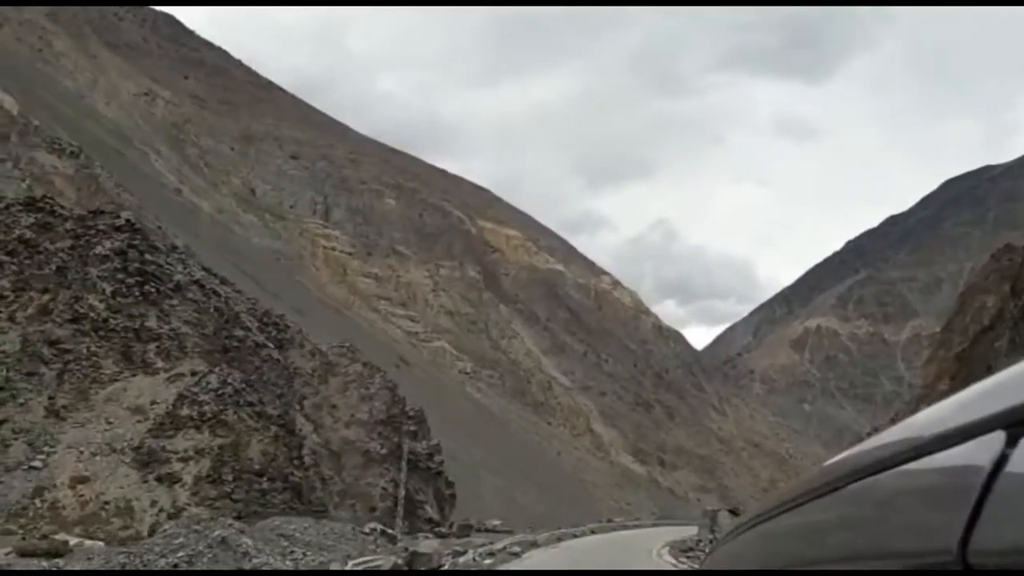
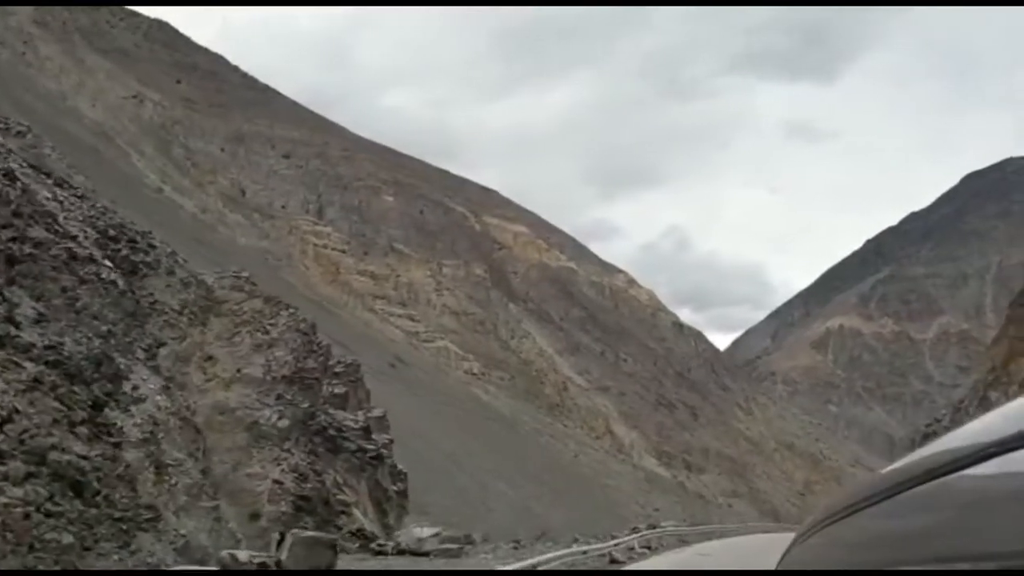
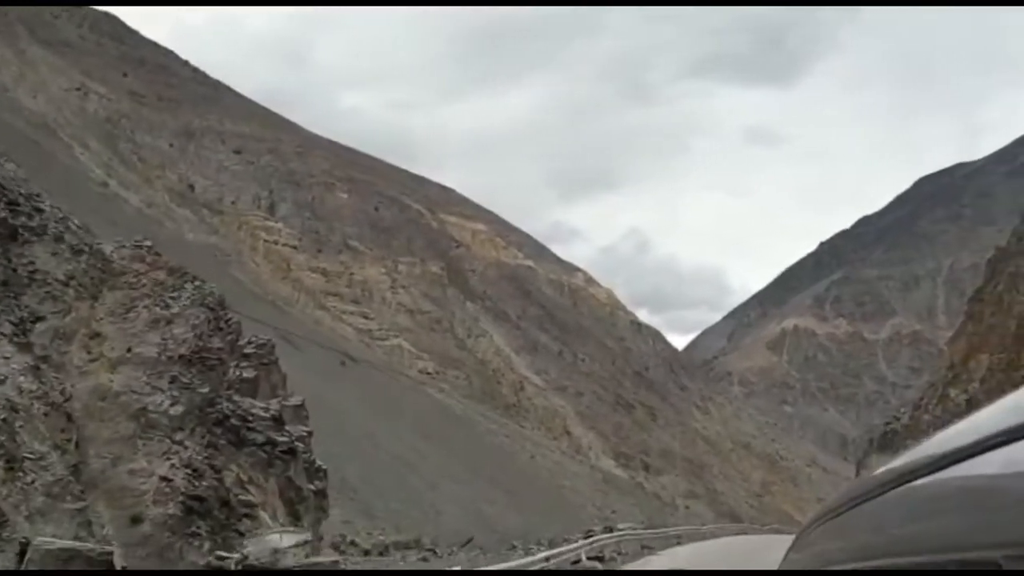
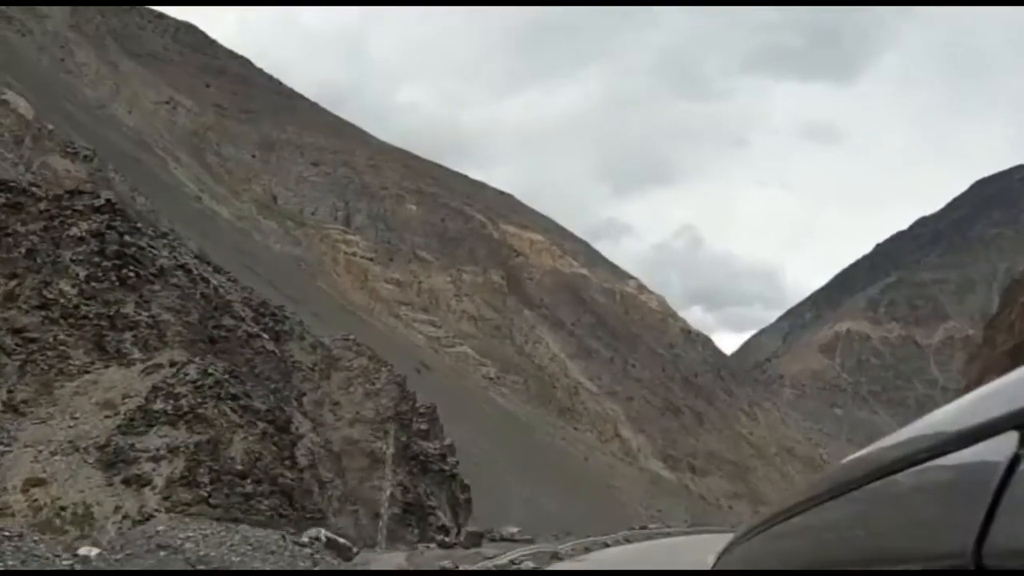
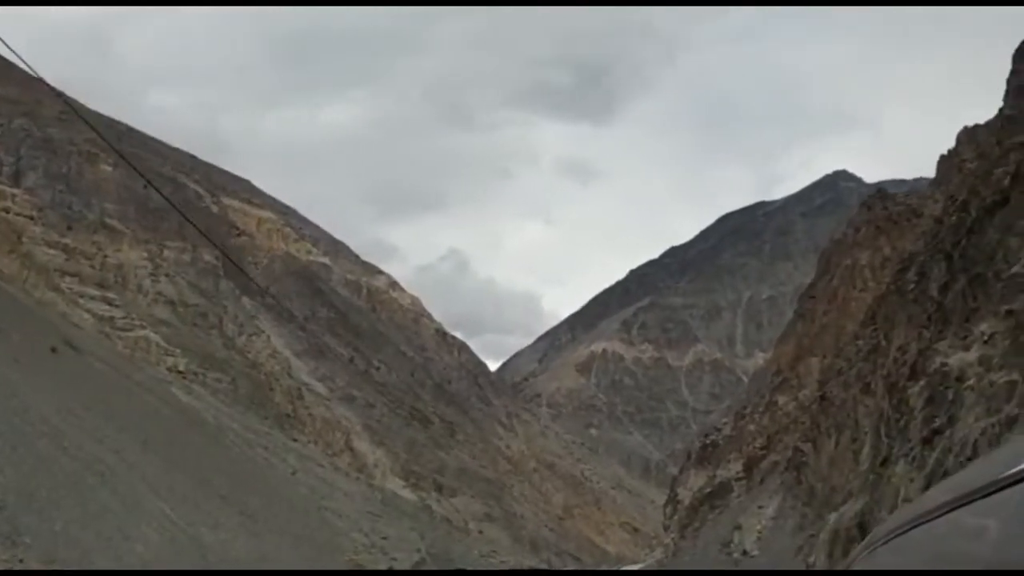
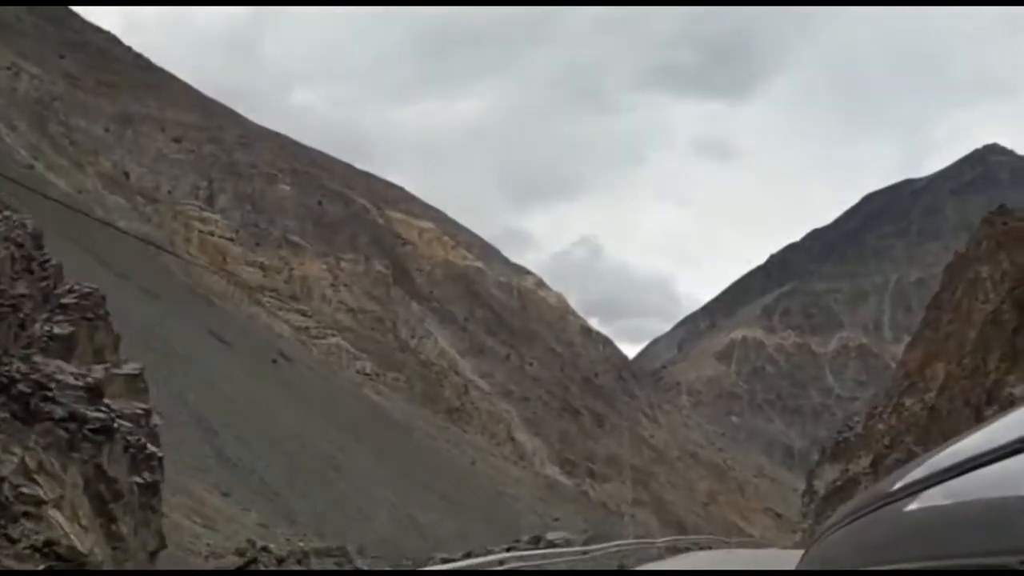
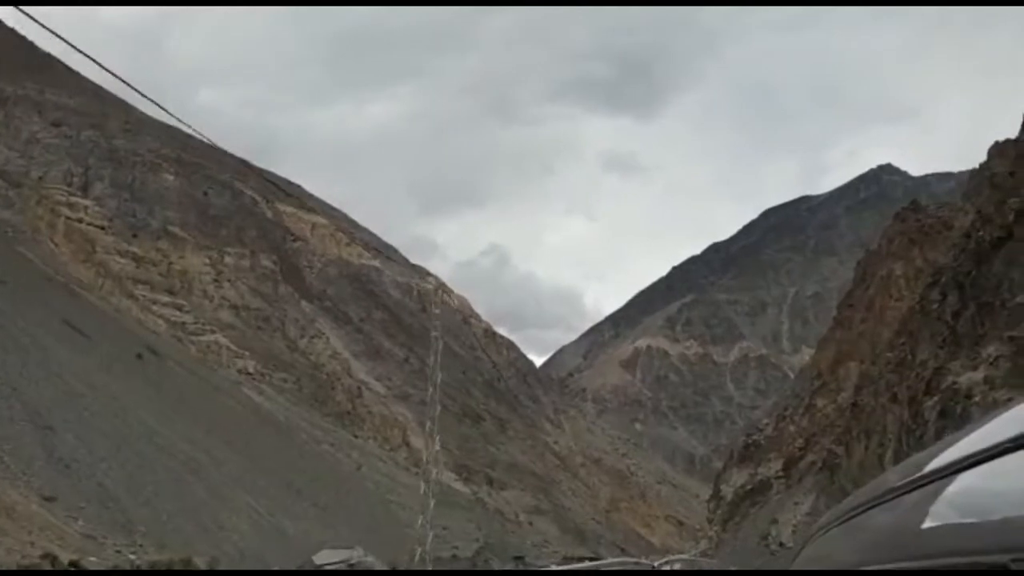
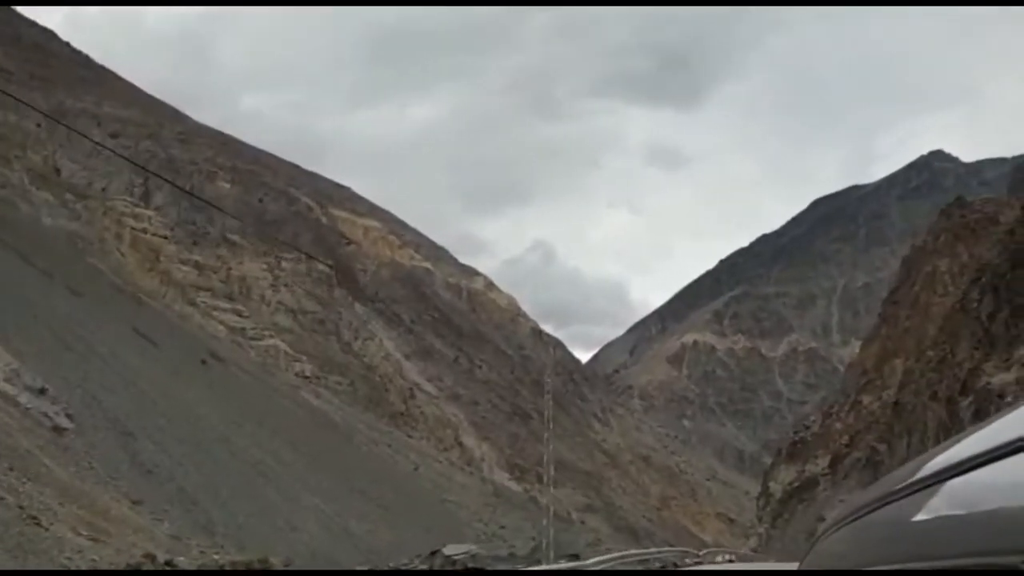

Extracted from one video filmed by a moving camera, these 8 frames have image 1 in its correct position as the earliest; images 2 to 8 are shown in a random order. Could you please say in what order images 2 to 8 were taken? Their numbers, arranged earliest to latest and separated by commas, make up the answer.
4, 2, 3, 6, 8, 7, 5
